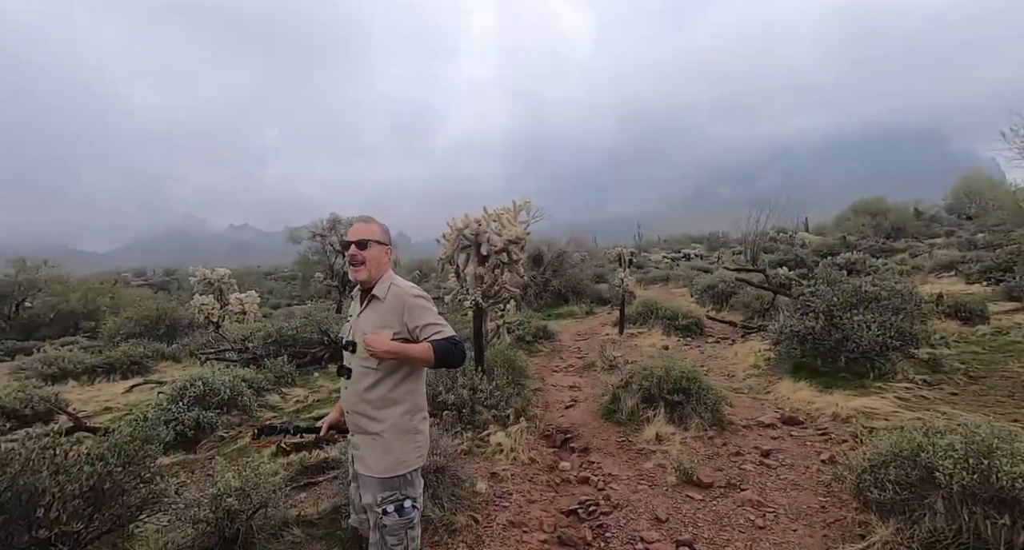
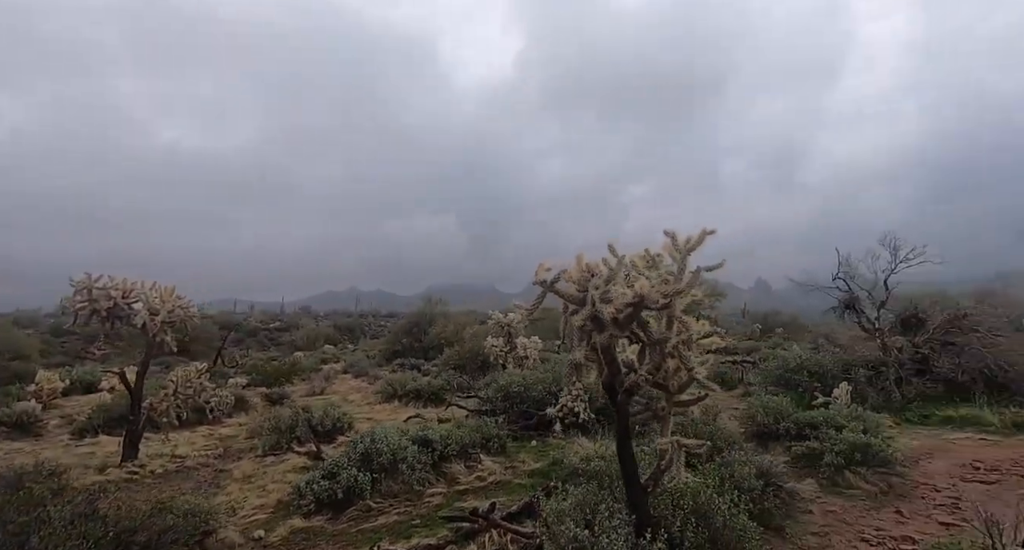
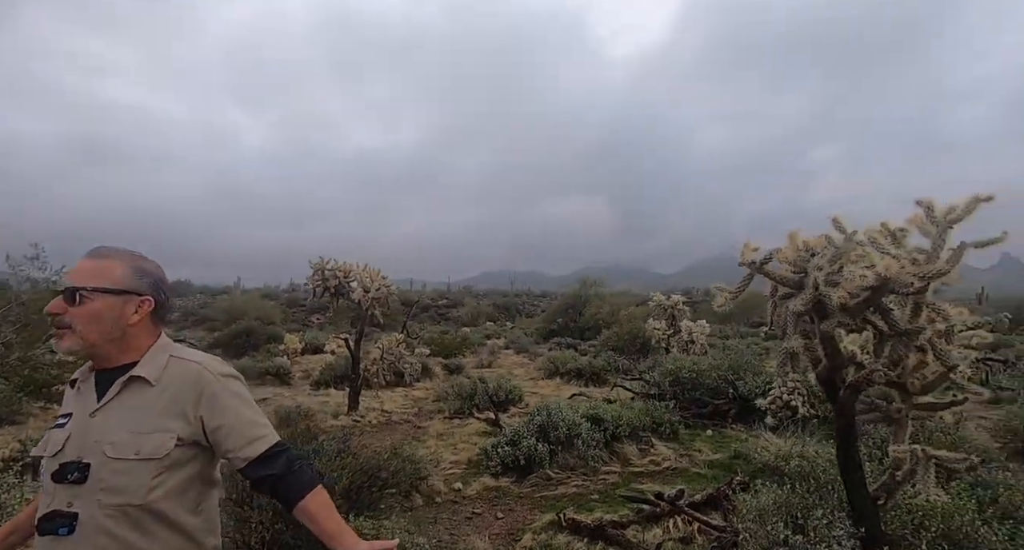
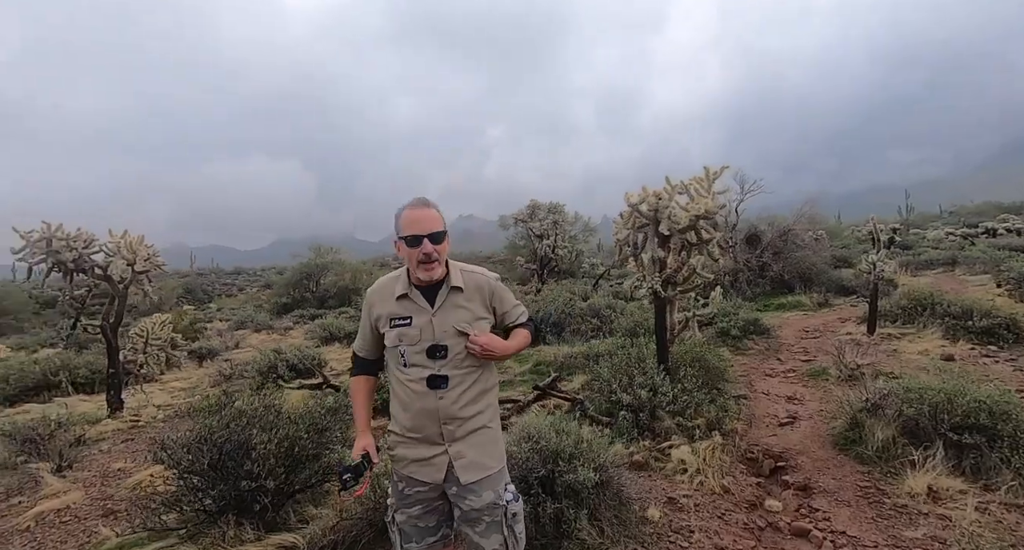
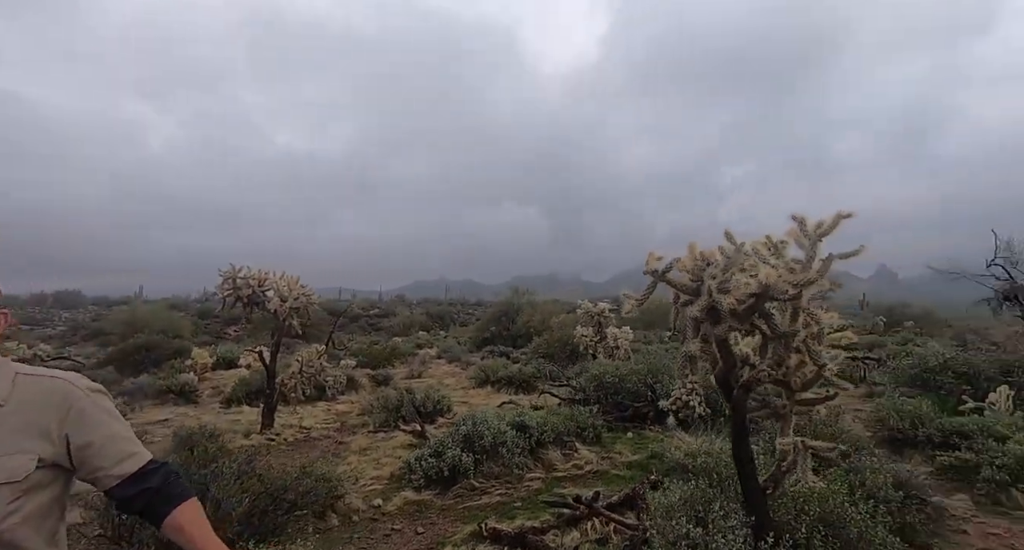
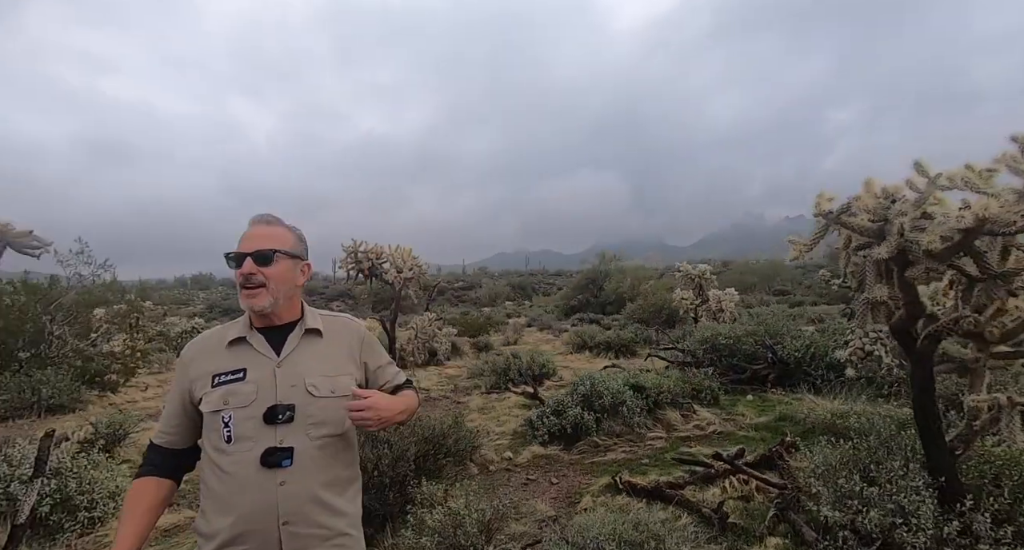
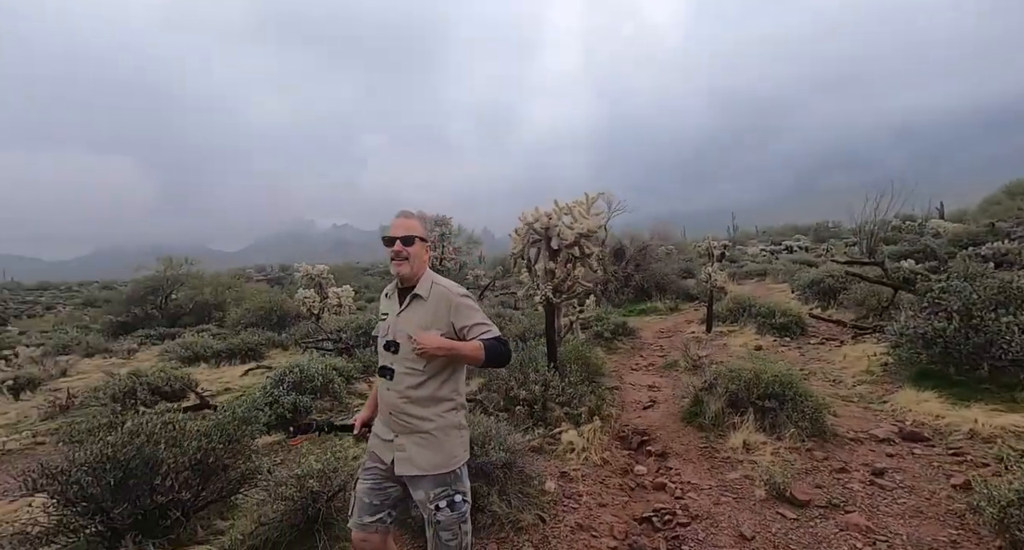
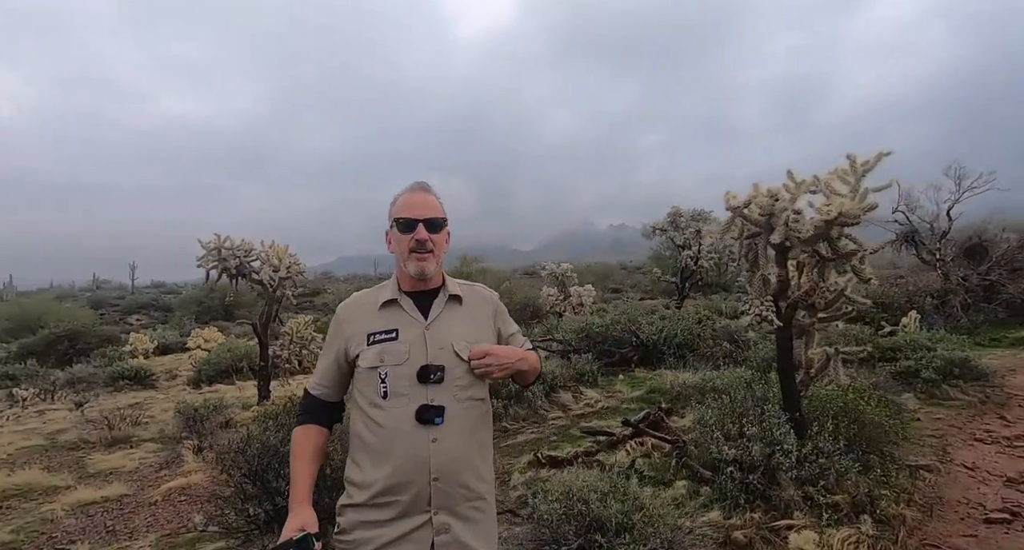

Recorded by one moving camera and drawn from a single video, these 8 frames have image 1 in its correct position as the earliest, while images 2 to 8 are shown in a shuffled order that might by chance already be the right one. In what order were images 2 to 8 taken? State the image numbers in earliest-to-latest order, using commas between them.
7, 4, 8, 6, 3, 5, 2
